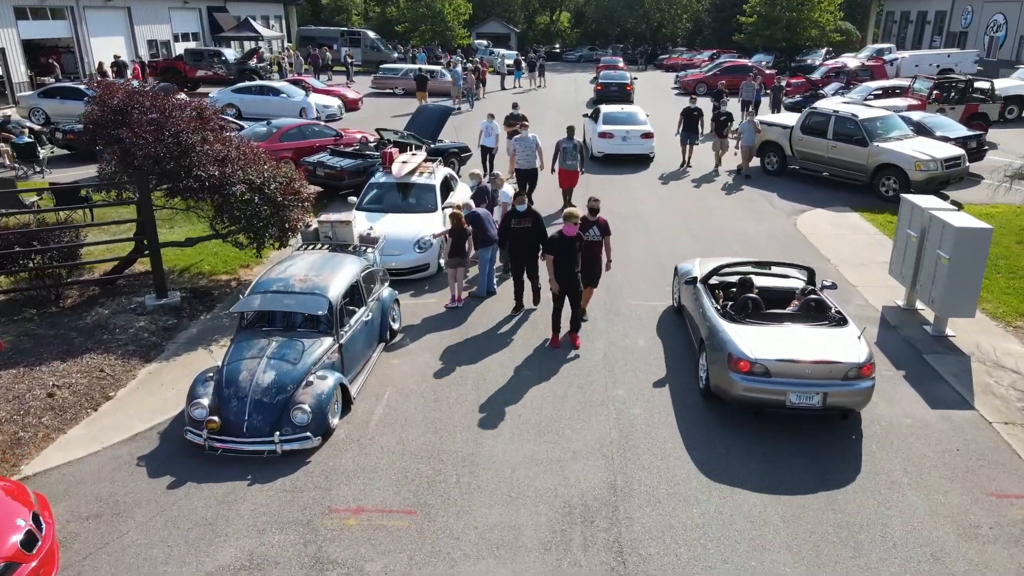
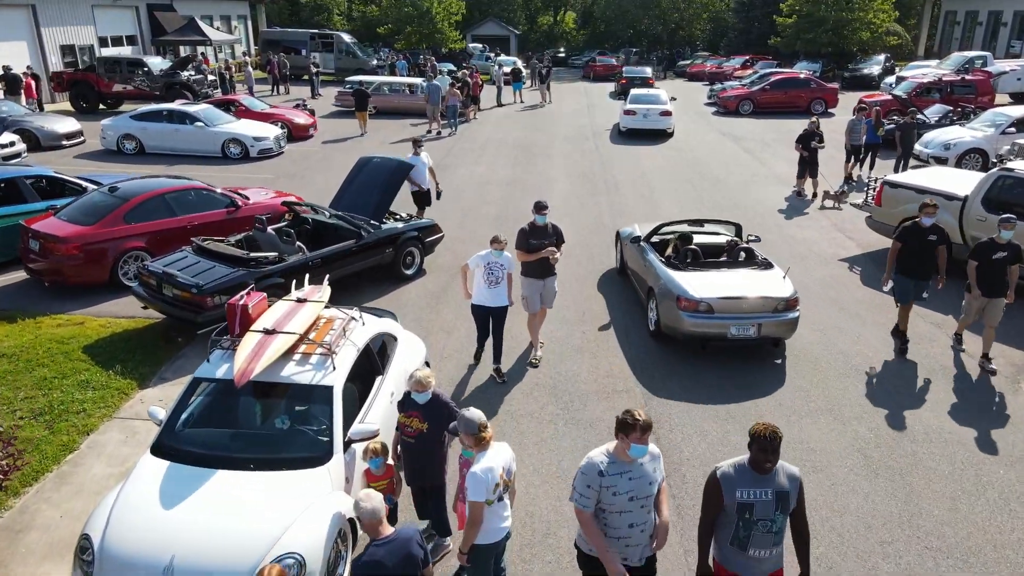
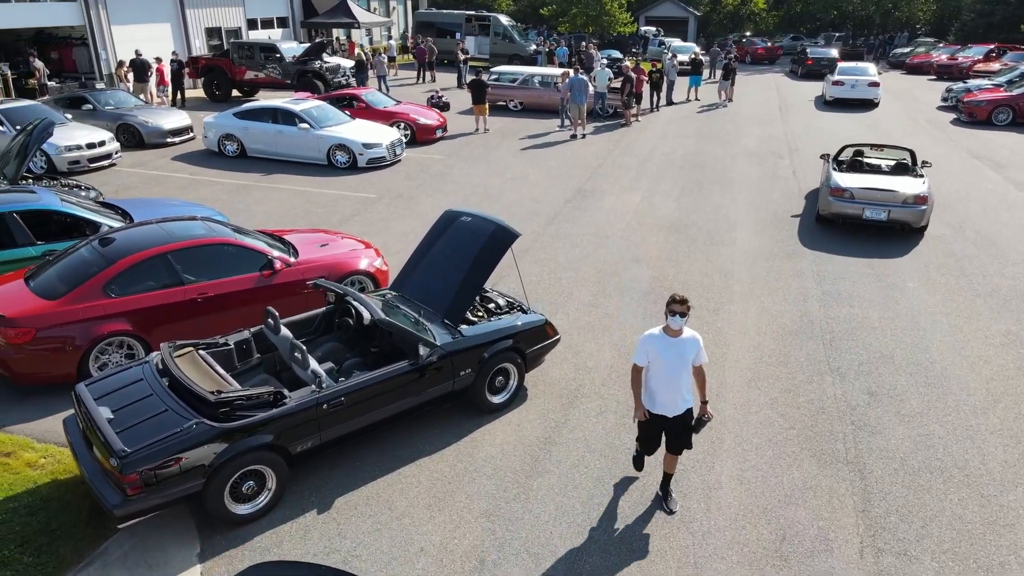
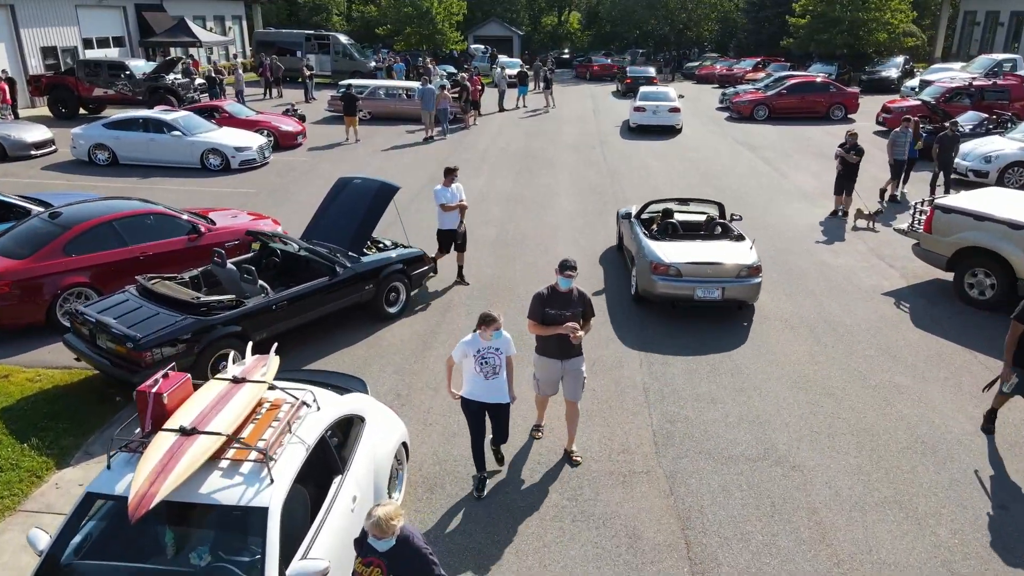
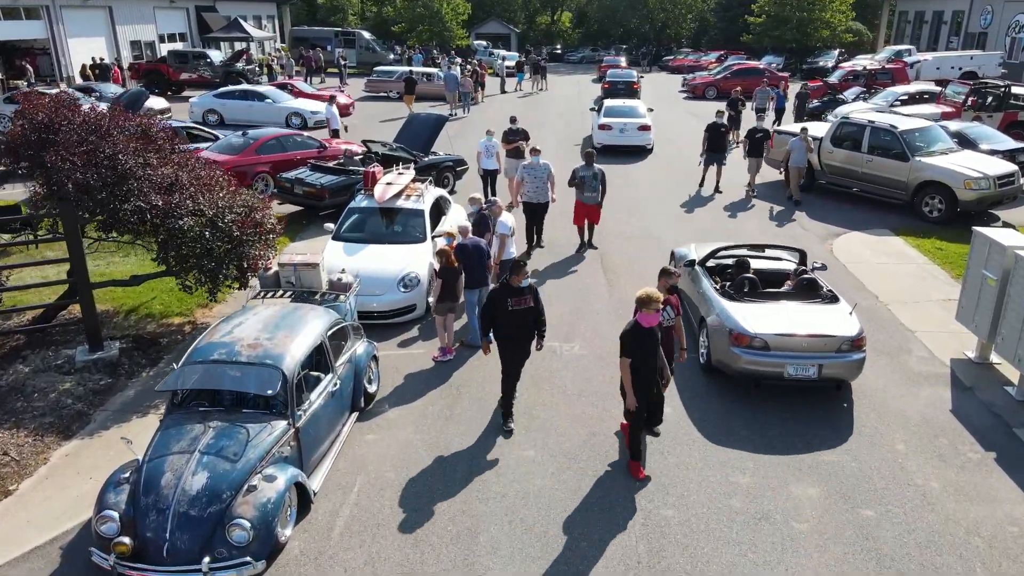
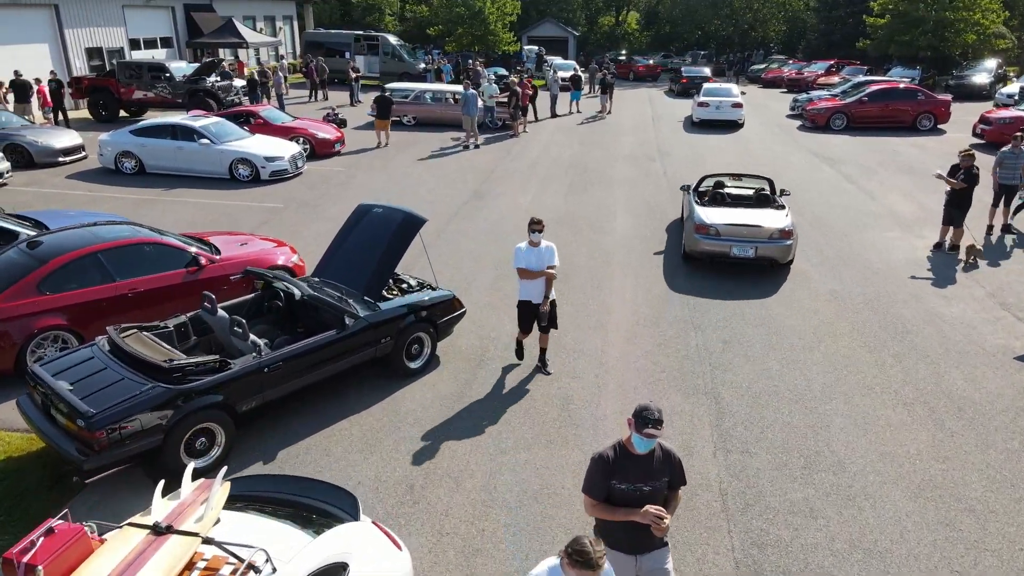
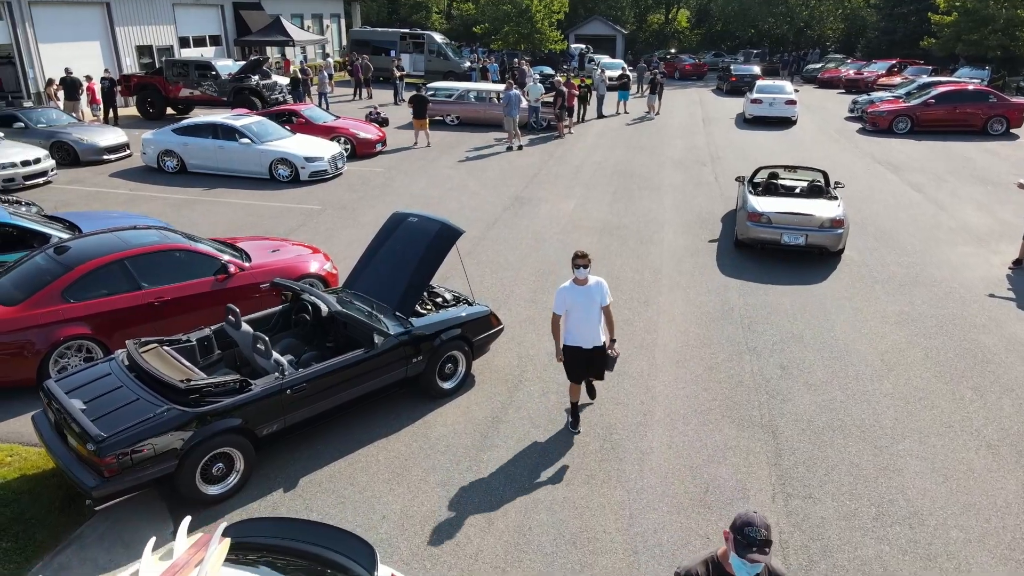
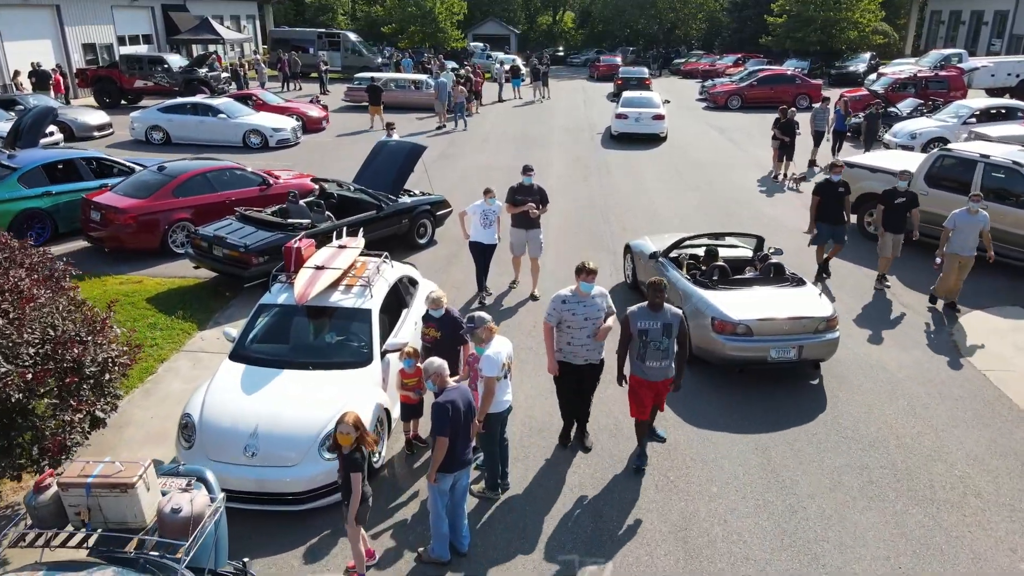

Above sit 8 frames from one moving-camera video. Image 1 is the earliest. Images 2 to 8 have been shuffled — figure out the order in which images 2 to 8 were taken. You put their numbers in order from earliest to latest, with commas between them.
5, 8, 2, 4, 6, 7, 3
